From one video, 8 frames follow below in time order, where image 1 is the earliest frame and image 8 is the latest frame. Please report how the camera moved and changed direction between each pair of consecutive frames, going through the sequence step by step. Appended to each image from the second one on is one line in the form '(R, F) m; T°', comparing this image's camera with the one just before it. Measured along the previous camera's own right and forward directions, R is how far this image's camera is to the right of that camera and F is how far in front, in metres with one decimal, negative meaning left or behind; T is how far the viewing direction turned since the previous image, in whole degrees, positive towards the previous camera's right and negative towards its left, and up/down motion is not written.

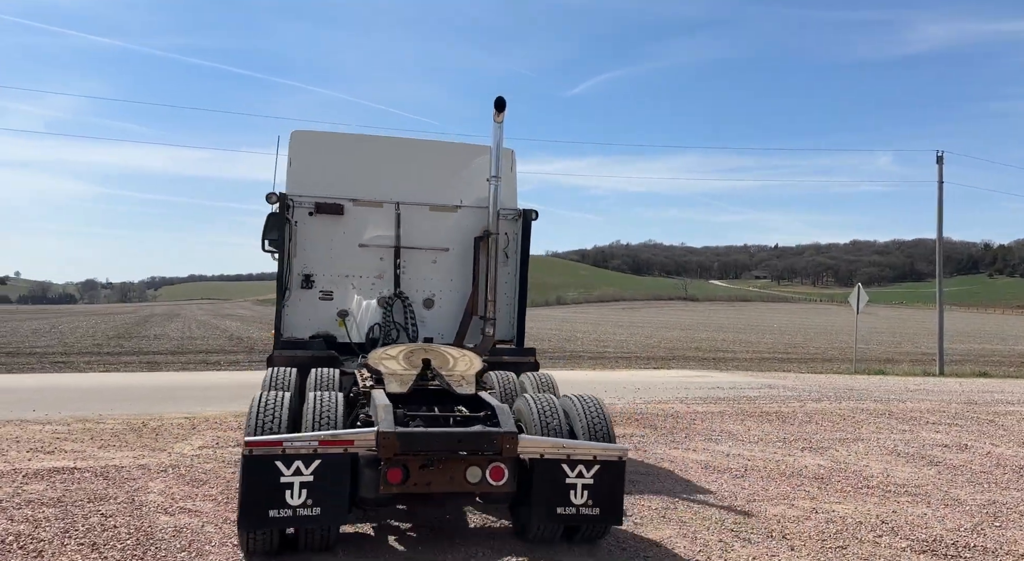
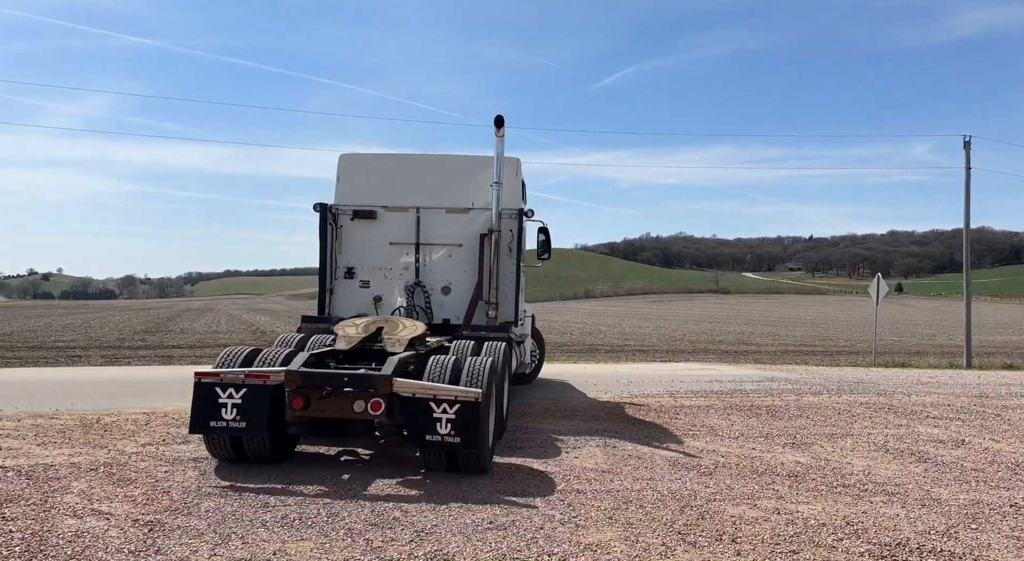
(+0.5, +0.3) m; -1°
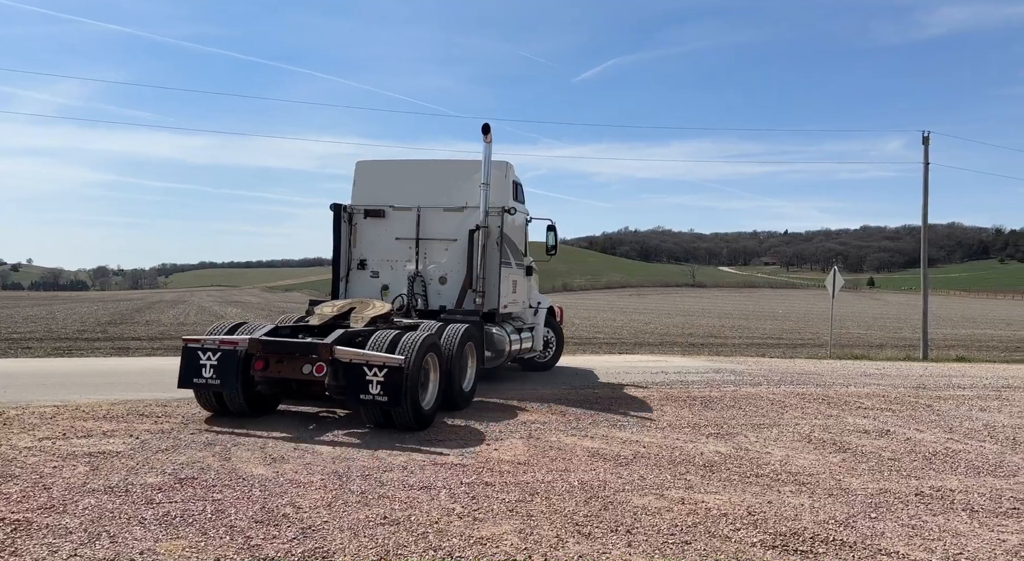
(+0.4, +0.1) m; +2°
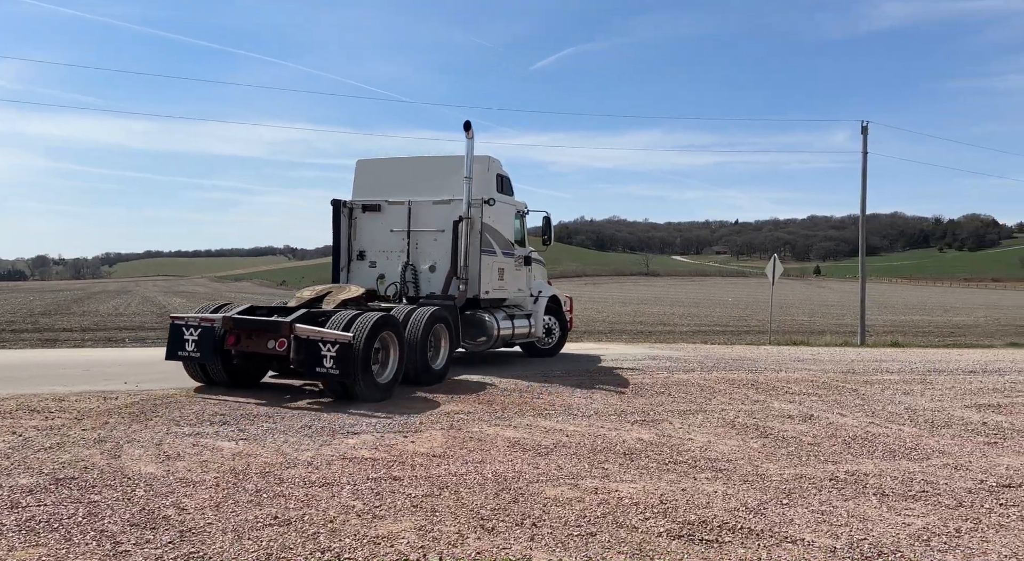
(+0.3, +0.2) m; +4°
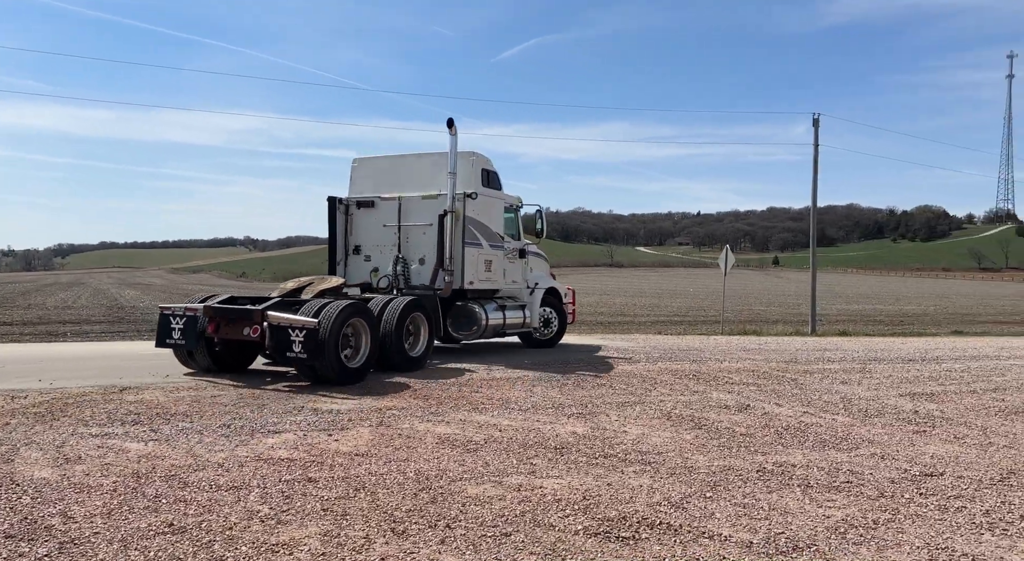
(+0.2, +0.1) m; +3°
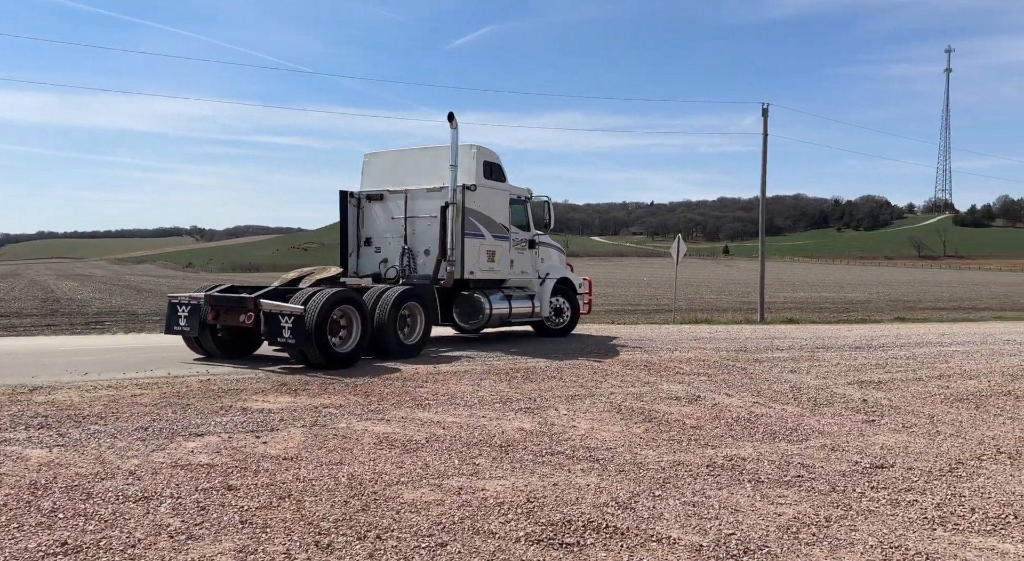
(+0.1, +0.3) m; +3°
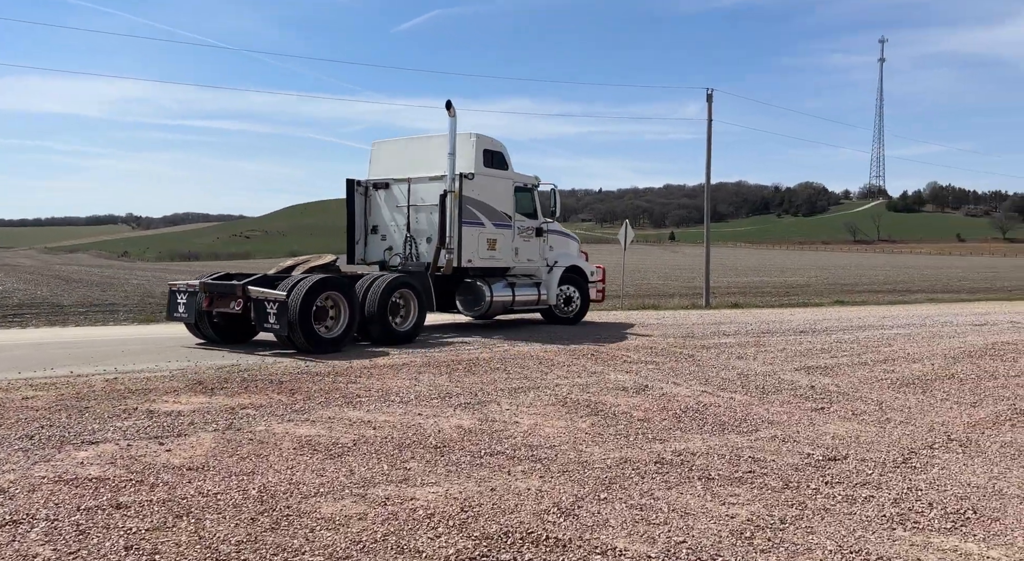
(+0.1, +0.5) m; +4°
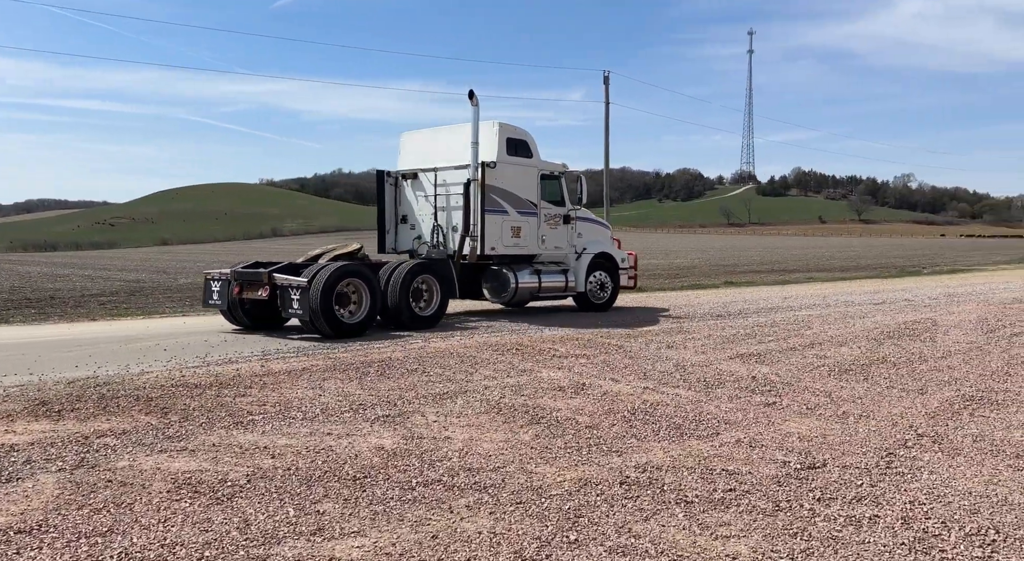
(-0.2, +1.1) m; +7°
